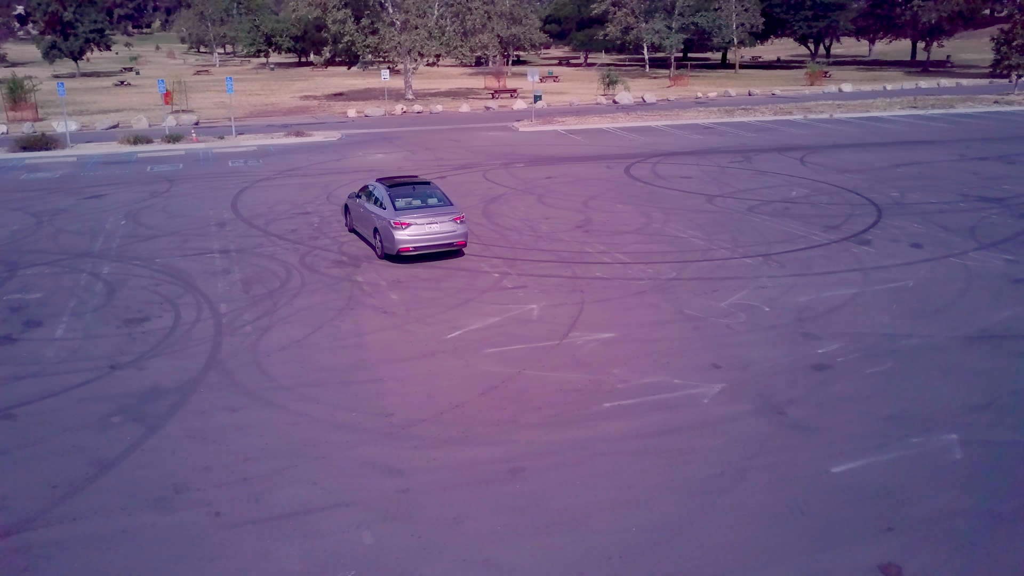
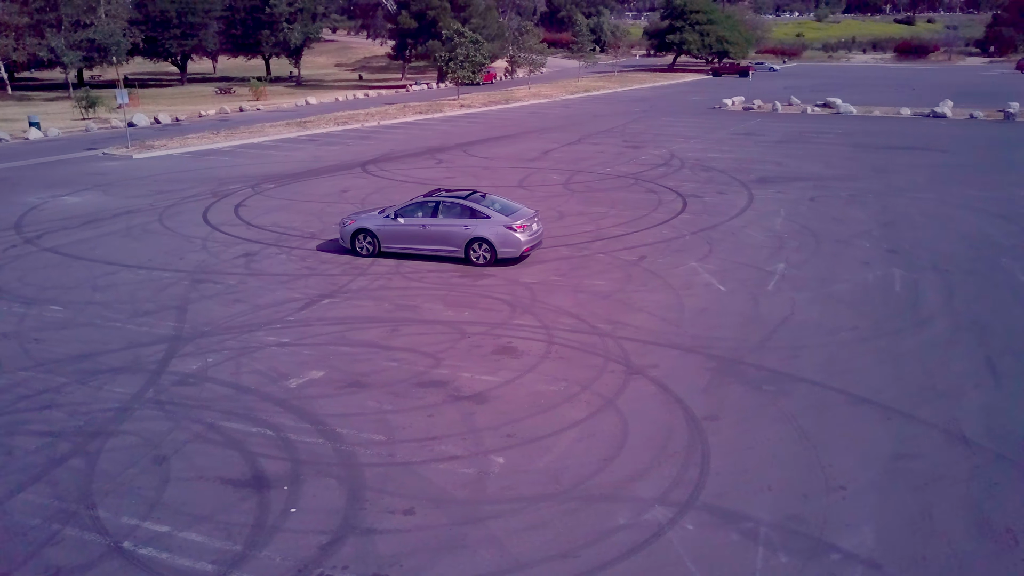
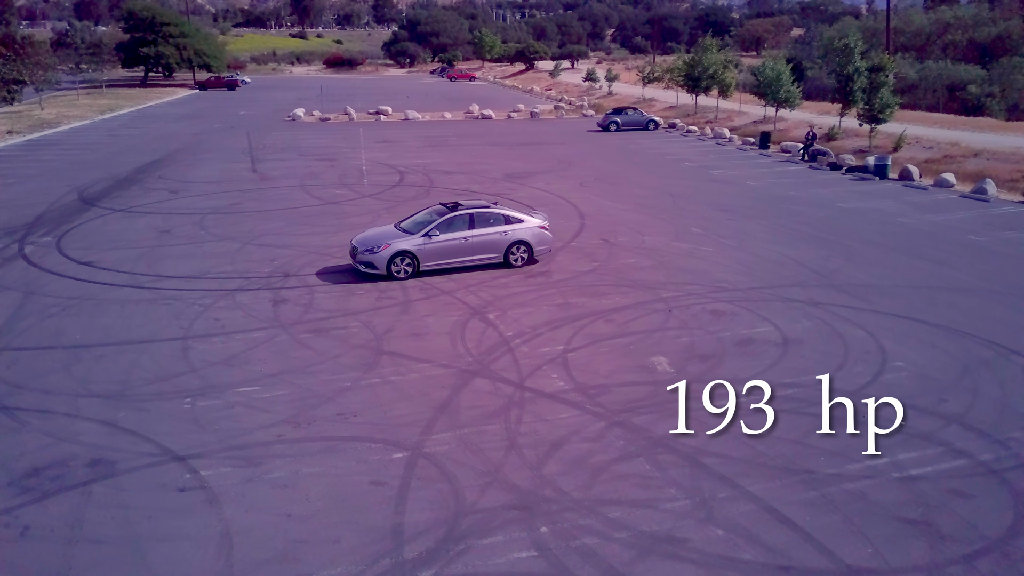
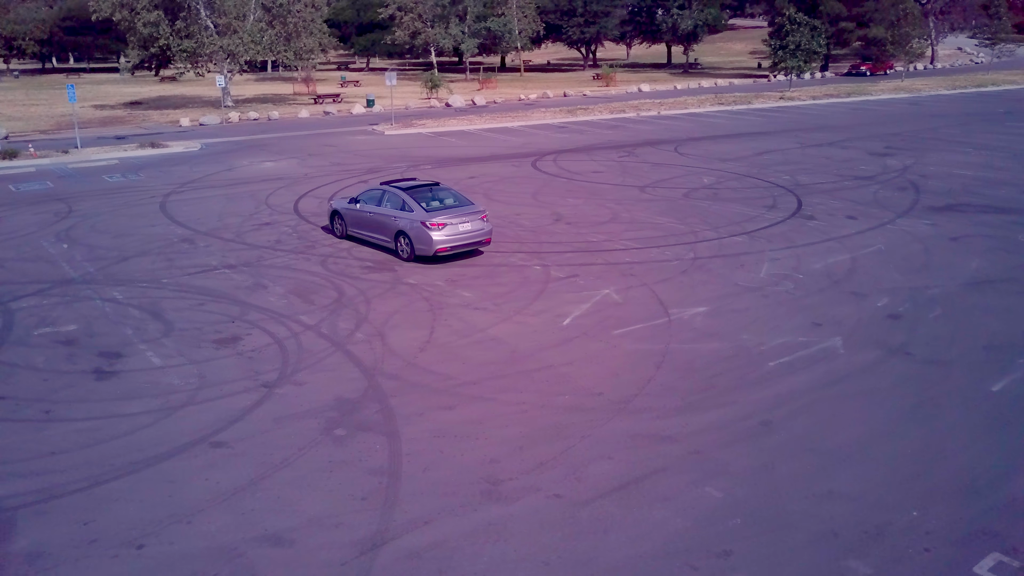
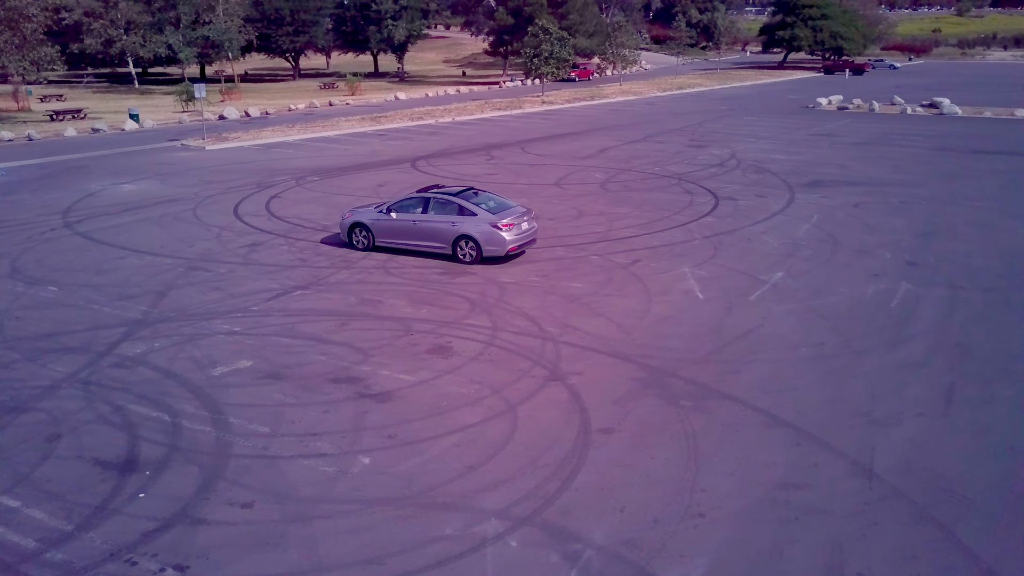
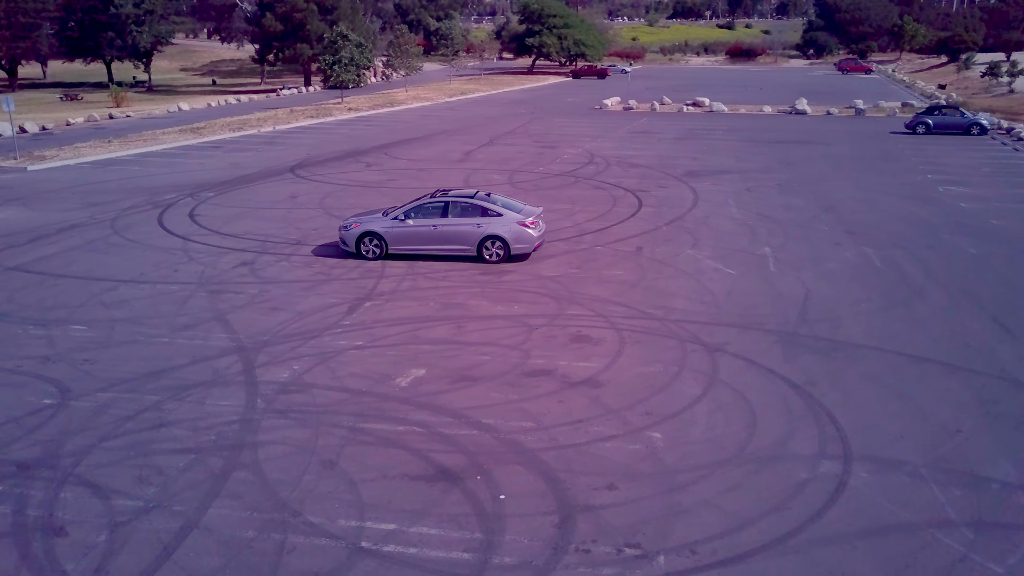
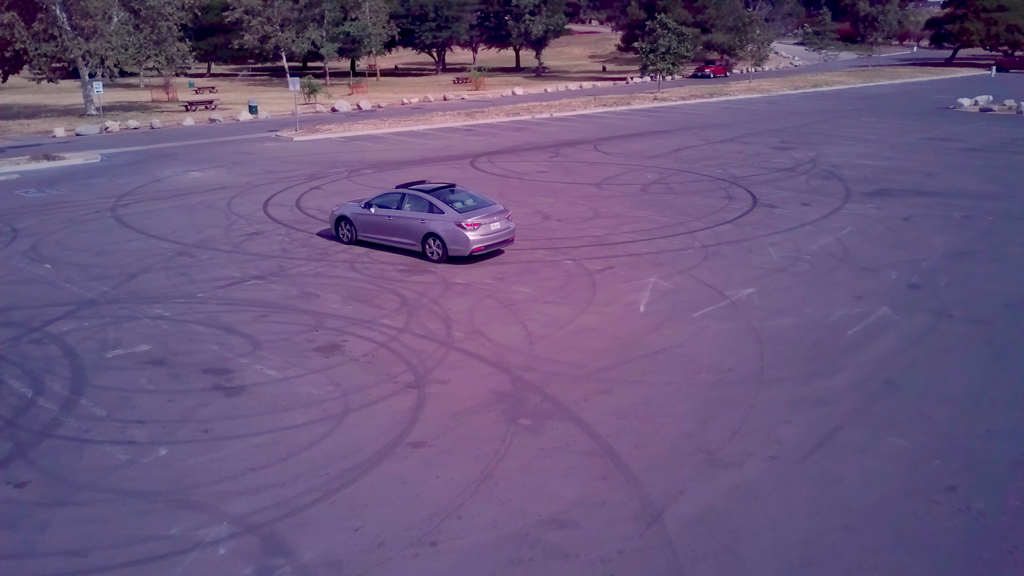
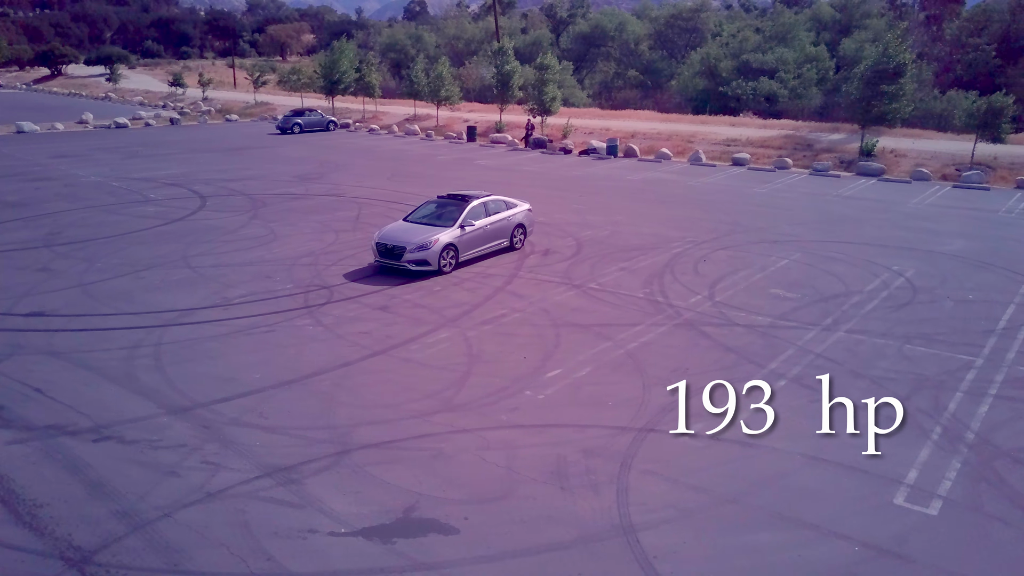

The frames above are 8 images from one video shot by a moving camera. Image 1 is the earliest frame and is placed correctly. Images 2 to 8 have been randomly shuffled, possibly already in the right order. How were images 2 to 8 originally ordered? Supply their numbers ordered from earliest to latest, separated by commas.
4, 7, 5, 2, 6, 3, 8
